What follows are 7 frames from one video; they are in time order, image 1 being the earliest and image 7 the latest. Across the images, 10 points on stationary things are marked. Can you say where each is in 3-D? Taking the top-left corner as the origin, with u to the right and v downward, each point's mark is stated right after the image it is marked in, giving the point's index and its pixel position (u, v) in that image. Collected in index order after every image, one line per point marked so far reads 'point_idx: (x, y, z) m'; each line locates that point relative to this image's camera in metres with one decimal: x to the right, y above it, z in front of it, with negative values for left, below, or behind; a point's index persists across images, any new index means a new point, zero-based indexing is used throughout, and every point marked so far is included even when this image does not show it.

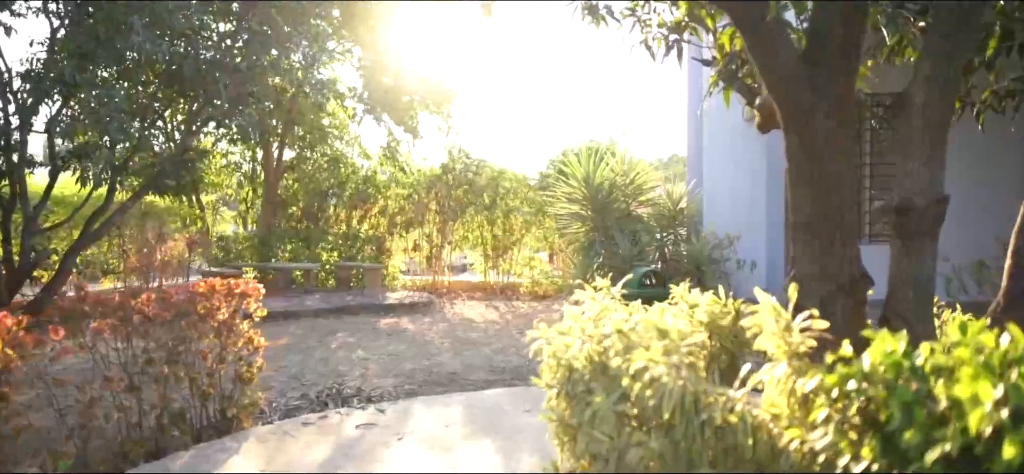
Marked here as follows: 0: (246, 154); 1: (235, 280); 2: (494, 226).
0: (-3.2, +1.0, +12.2) m
1: (-1.4, -0.2, +5.0) m
2: (-0.2, +0.1, +12.1) m
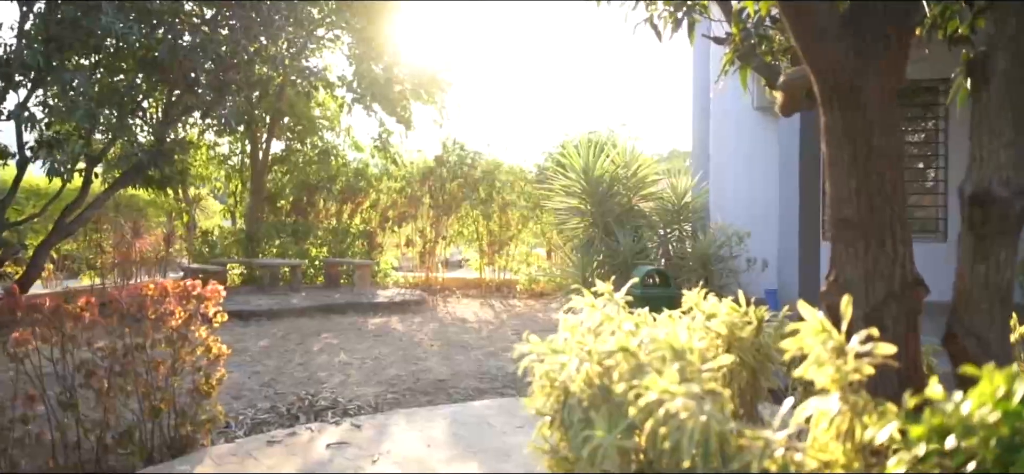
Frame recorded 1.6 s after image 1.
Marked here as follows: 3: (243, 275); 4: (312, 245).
0: (-3.2, +1.1, +11.6) m
1: (-1.5, -0.2, +4.5) m
2: (-0.3, +0.2, +11.6) m
3: (-3.2, -0.5, +11.8) m
4: (-2.4, -0.1, +11.6) m
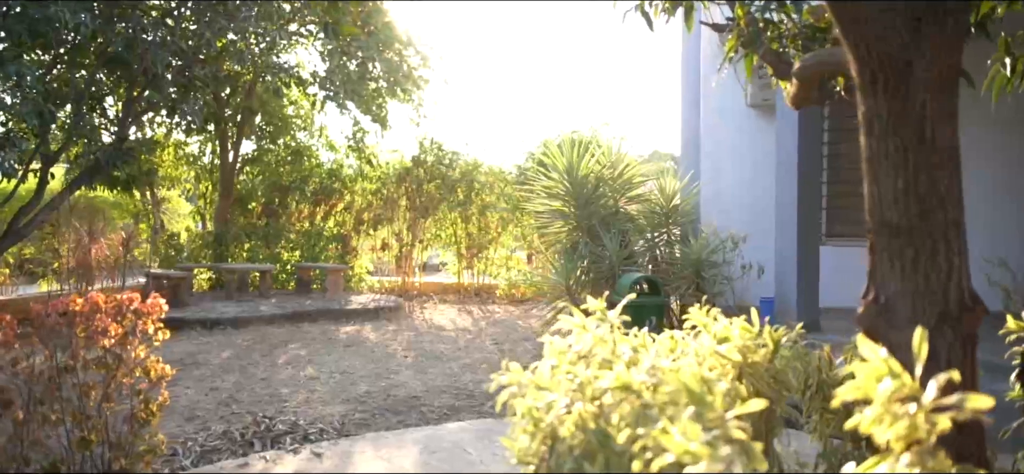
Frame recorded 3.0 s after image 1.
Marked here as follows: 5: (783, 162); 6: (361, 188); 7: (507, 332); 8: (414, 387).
0: (-3.5, +1.0, +11.1) m
1: (-1.6, -0.2, +3.9) m
2: (-0.5, +0.2, +11.1) m
3: (-3.5, -0.5, +11.2) m
4: (-2.6, -0.1, +11.1) m
5: (+1.8, +0.5, +6.6) m
6: (-1.7, +0.5, +11.0) m
7: (-0.1, -0.9, +9.2) m
8: (-0.6, -1.0, +6.4) m
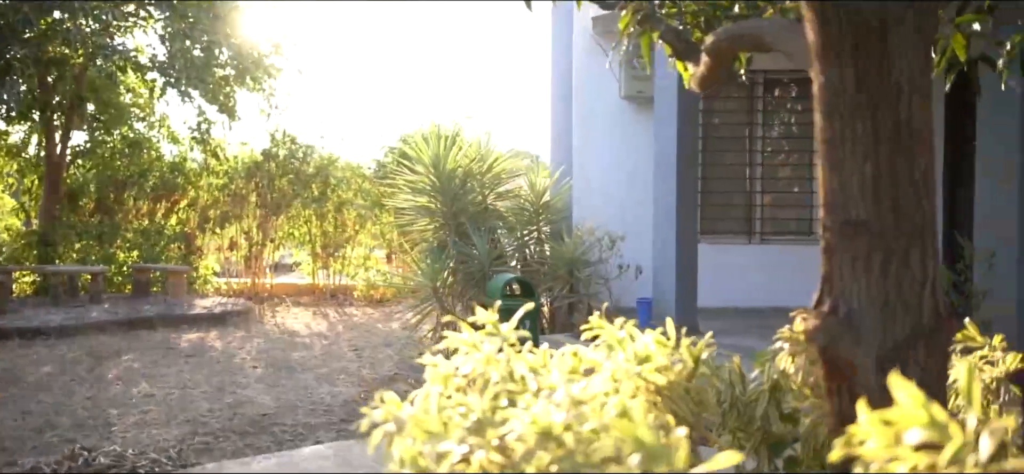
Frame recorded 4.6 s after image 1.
0: (-5.0, +1.0, +10.0) m
1: (-2.0, -0.2, +3.2) m
2: (-2.0, +0.2, +10.4) m
3: (-5.0, -0.5, +10.1) m
4: (-4.1, -0.1, +10.1) m
5: (+1.0, +0.5, +6.3) m
6: (-3.2, +0.6, +10.1) m
7: (-1.3, -0.9, +8.6) m
8: (-1.5, -1.0, +5.7) m
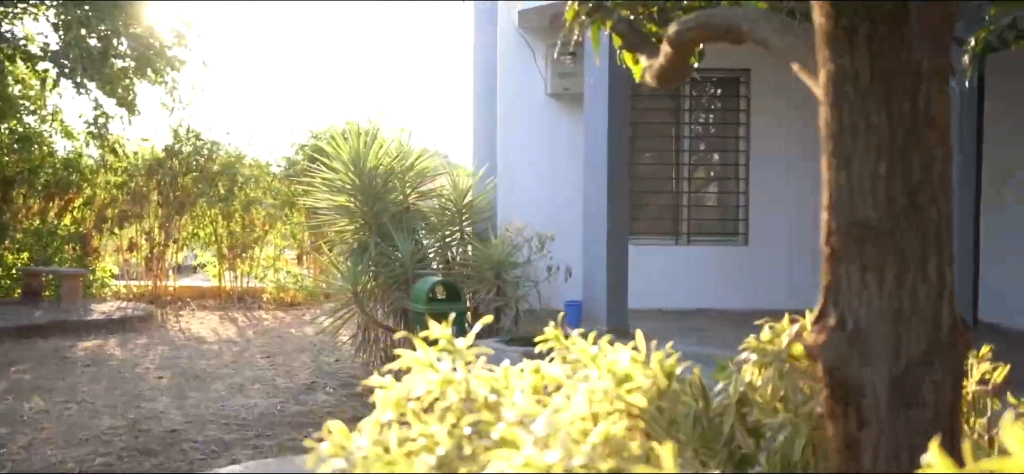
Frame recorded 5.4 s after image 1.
0: (-5.7, +1.0, +9.2) m
1: (-2.2, -0.2, +2.7) m
2: (-2.9, +0.2, +9.9) m
3: (-5.8, -0.5, +9.3) m
4: (-4.9, -0.1, +9.4) m
5: (+0.5, +0.5, +6.1) m
6: (-4.0, +0.6, +9.5) m
7: (-2.0, -0.9, +8.2) m
8: (-1.8, -1.0, +5.3) m
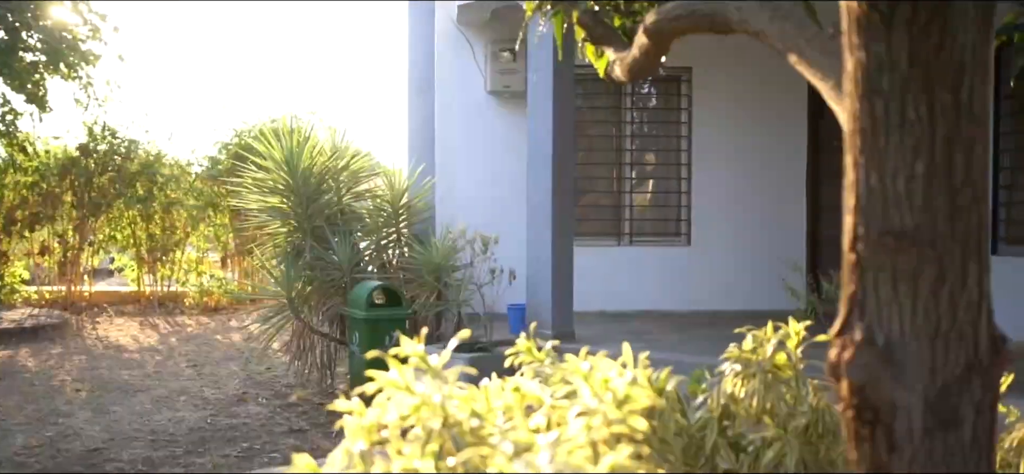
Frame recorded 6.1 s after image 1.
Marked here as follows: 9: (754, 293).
0: (-6.3, +1.0, +8.5) m
1: (-2.2, -0.3, +2.4) m
2: (-3.5, +0.1, +9.5) m
3: (-6.4, -0.5, +8.7) m
4: (-5.5, -0.2, +8.8) m
5: (+0.1, +0.5, +5.9) m
6: (-4.6, +0.5, +9.0) m
7: (-2.5, -0.9, +7.8) m
8: (-2.1, -1.0, +4.9) m
9: (+1.8, -0.4, +7.2) m
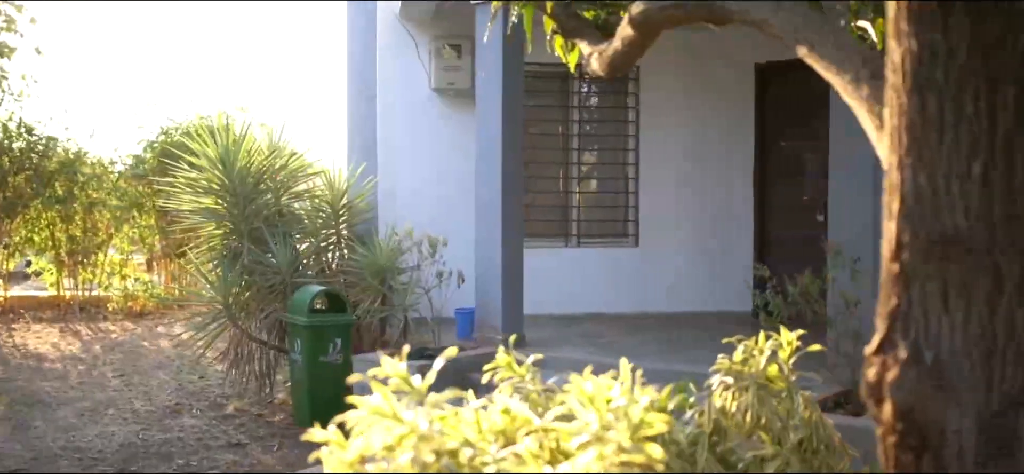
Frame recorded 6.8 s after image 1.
0: (-6.8, +1.0, +7.9) m
1: (-2.3, -0.3, +2.0) m
2: (-4.1, +0.1, +9.0) m
3: (-6.9, -0.6, +8.0) m
4: (-6.0, -0.2, +8.2) m
5: (-0.2, +0.5, +5.8) m
6: (-5.1, +0.5, +8.4) m
7: (-2.9, -0.9, +7.5) m
8: (-2.3, -1.0, +4.6) m
9: (+1.4, -0.4, +7.1) m
